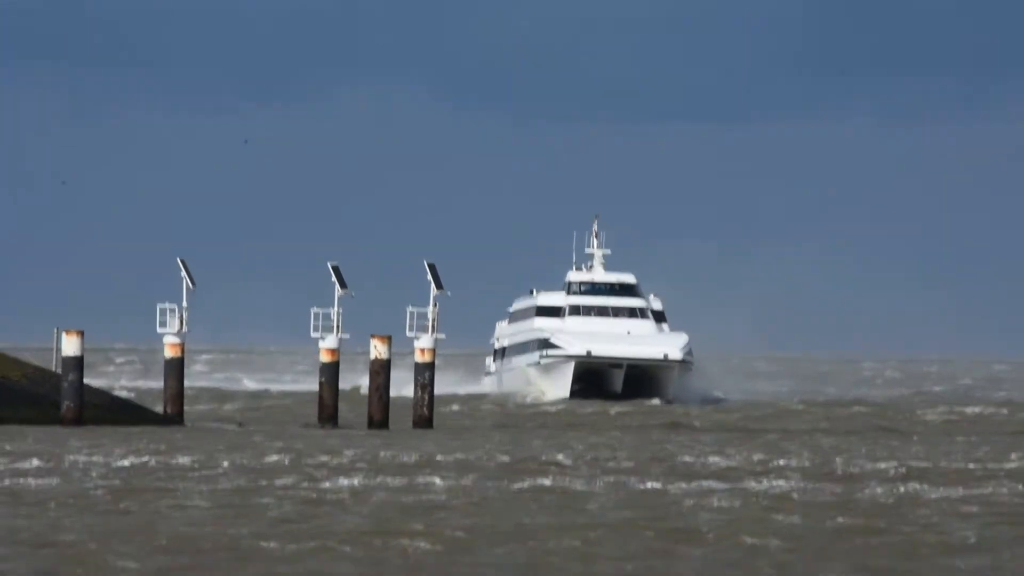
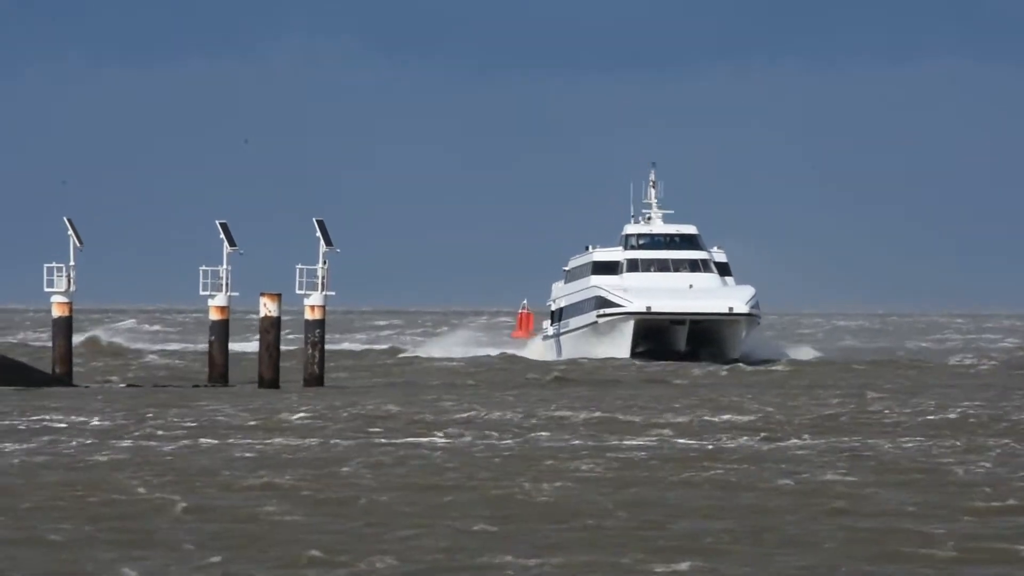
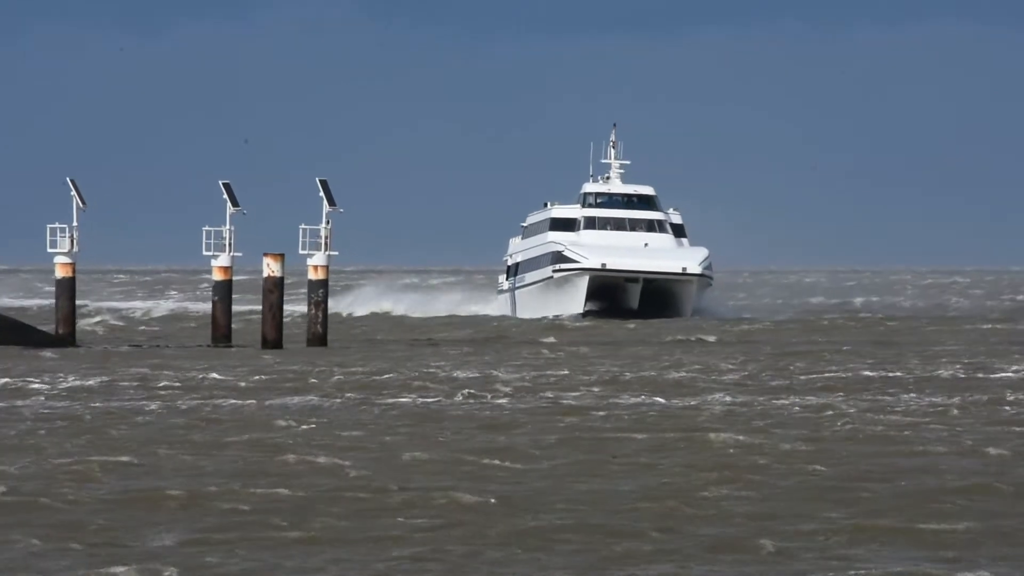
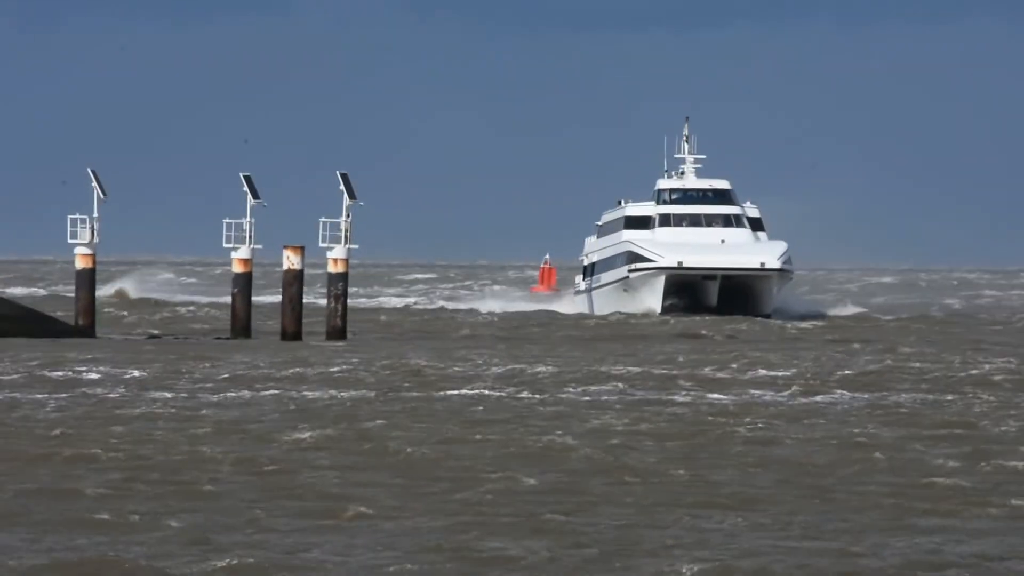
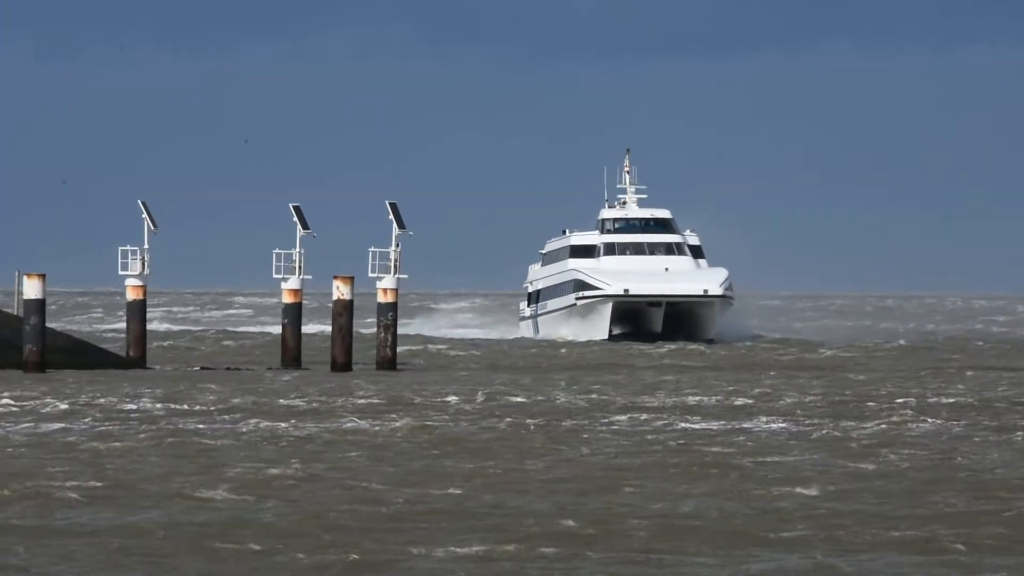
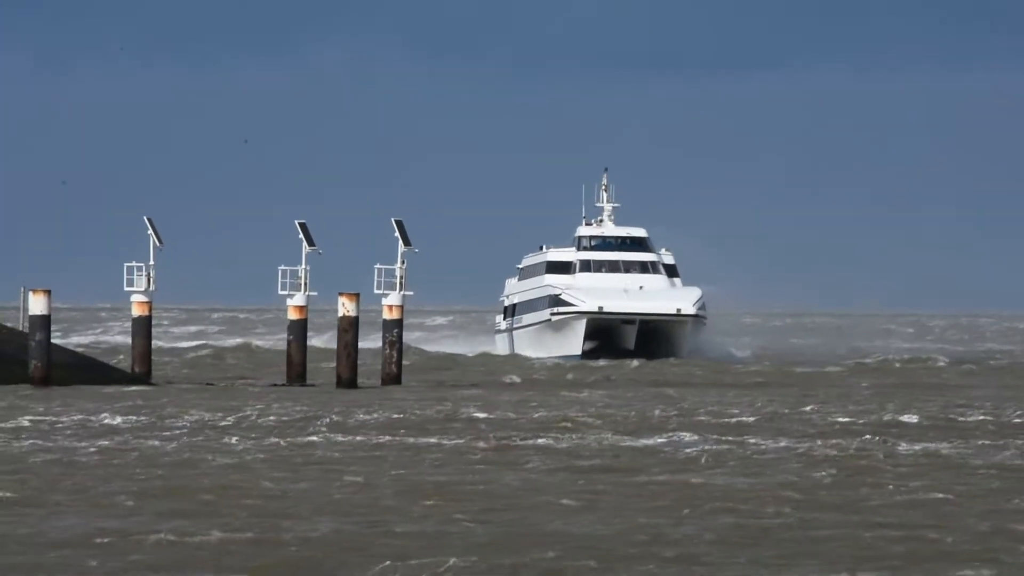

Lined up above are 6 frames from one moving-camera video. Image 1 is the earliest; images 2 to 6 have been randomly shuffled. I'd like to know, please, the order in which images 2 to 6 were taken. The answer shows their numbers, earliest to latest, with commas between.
6, 5, 3, 2, 4
